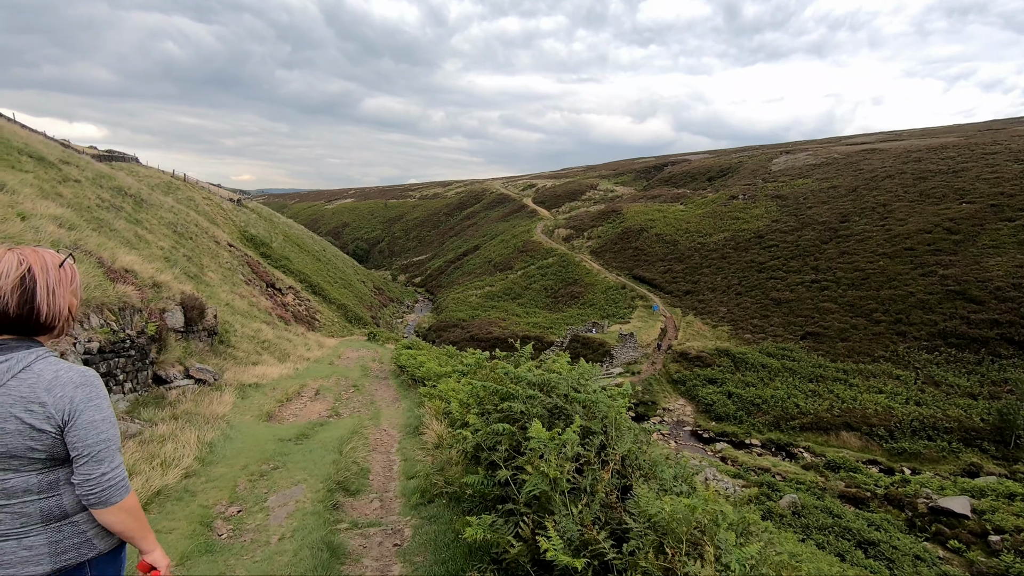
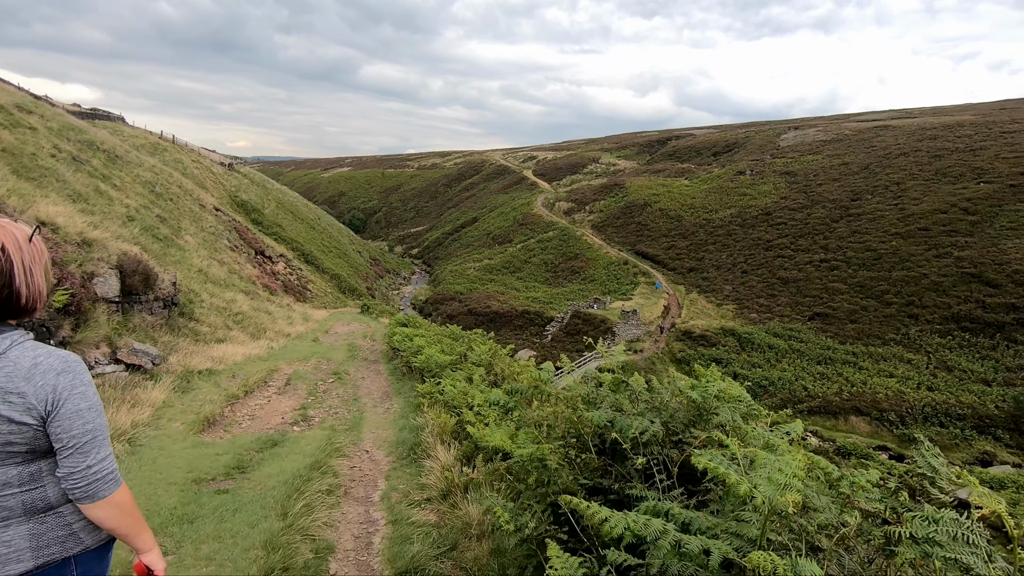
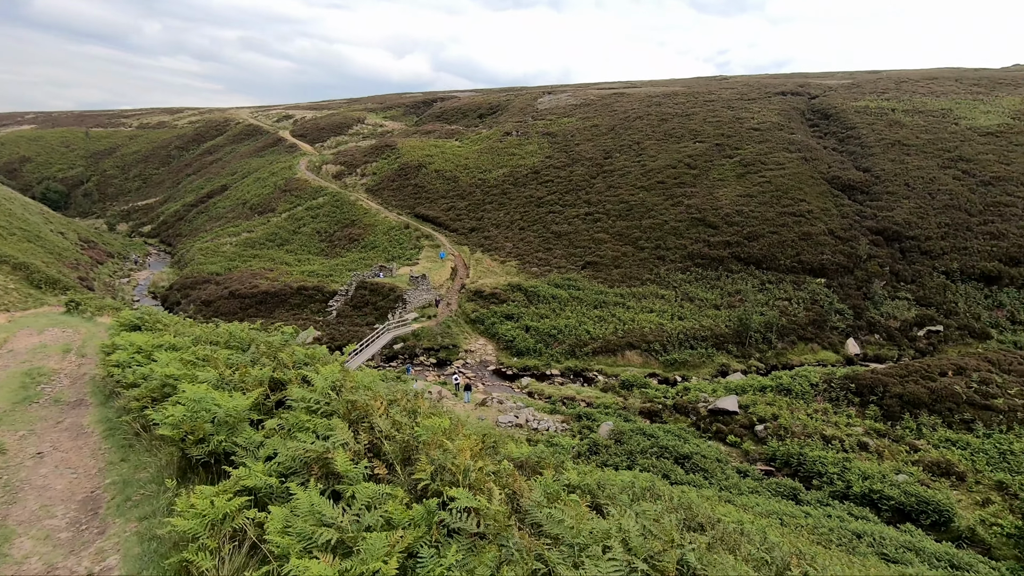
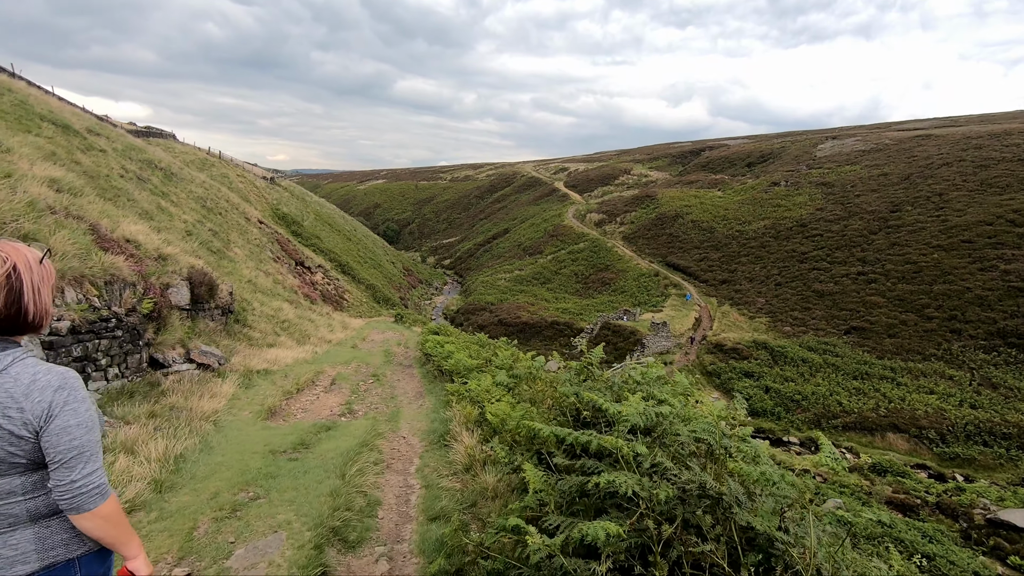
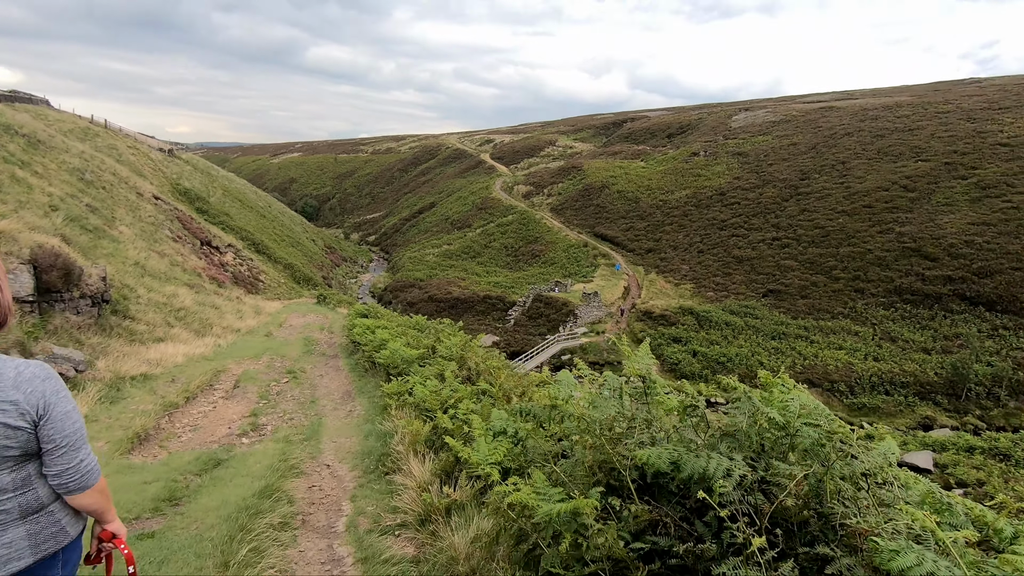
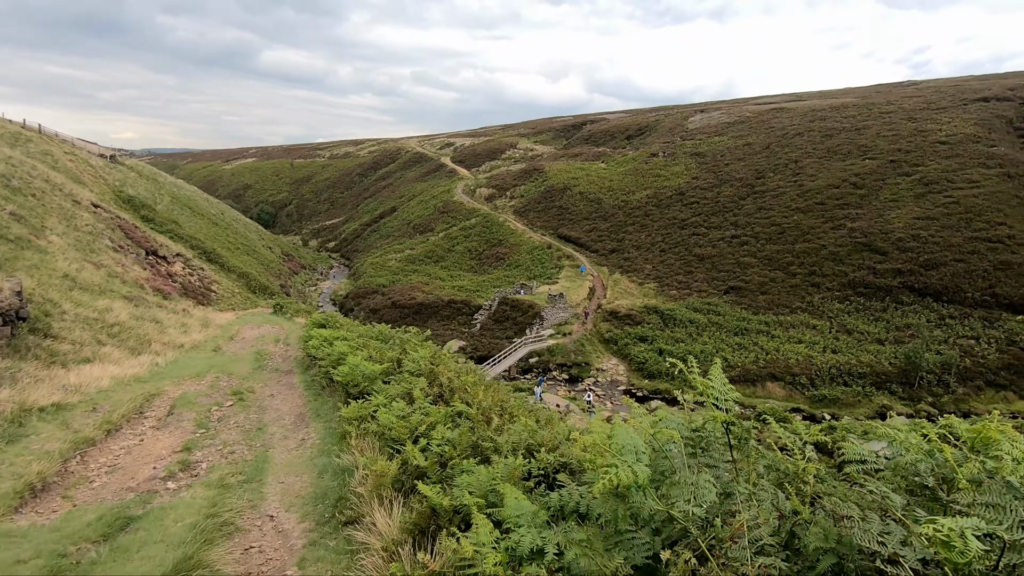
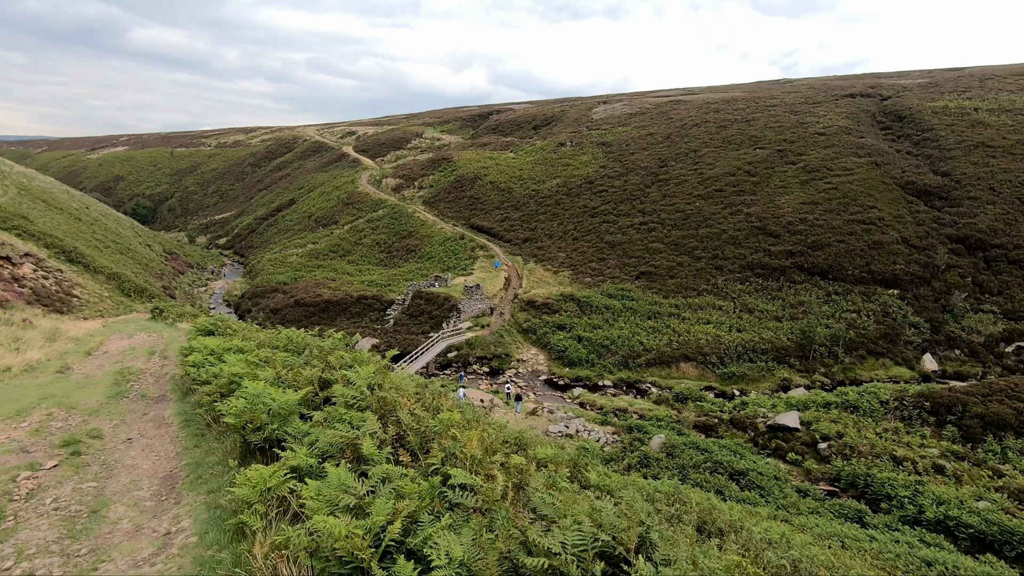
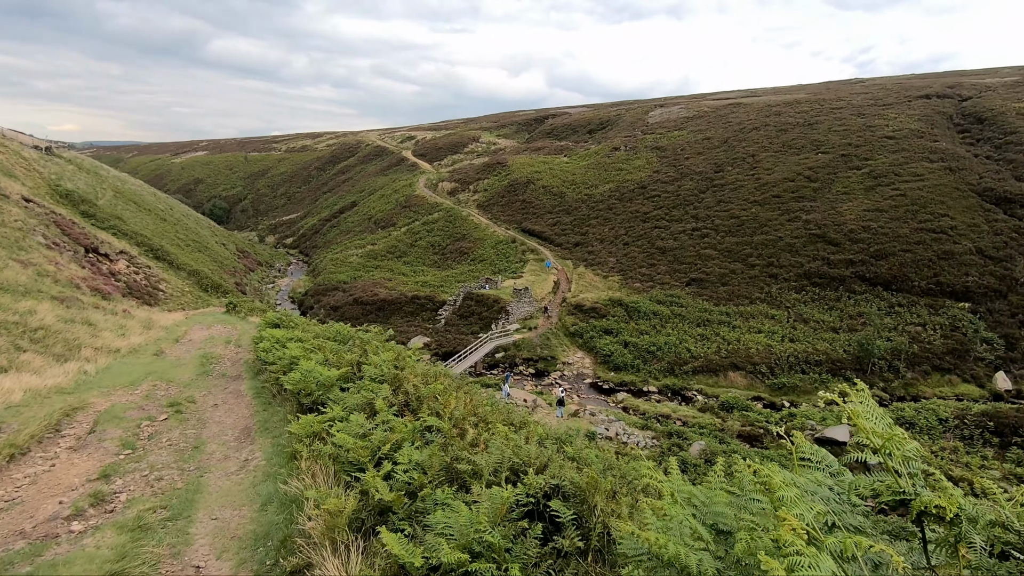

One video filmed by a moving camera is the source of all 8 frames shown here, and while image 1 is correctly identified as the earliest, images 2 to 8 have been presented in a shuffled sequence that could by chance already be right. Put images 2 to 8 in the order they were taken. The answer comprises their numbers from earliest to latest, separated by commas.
4, 2, 5, 6, 8, 7, 3
